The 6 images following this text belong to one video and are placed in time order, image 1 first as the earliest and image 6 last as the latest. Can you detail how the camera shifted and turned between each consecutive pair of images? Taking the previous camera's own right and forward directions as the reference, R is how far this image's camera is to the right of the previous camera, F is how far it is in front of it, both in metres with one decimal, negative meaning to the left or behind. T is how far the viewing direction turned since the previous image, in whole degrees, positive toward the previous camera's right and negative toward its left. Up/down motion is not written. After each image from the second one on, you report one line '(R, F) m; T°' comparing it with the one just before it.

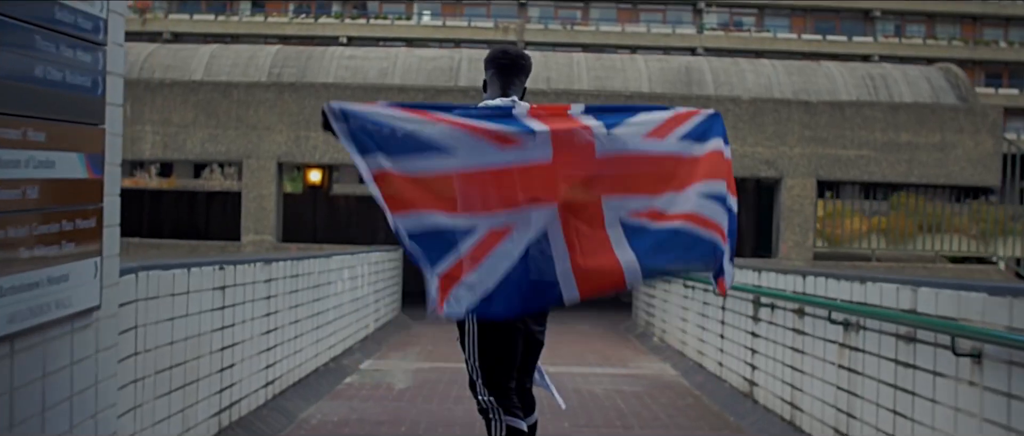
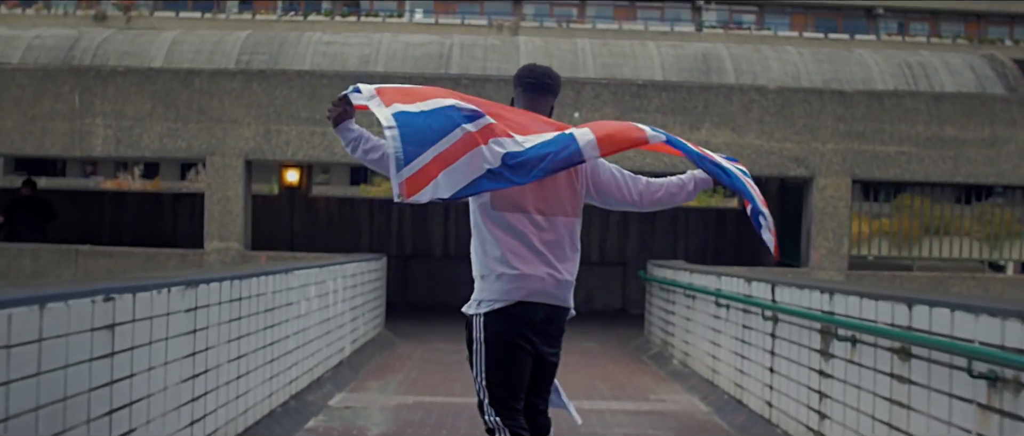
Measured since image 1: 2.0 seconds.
(-0.1, +1.8) m; 0°
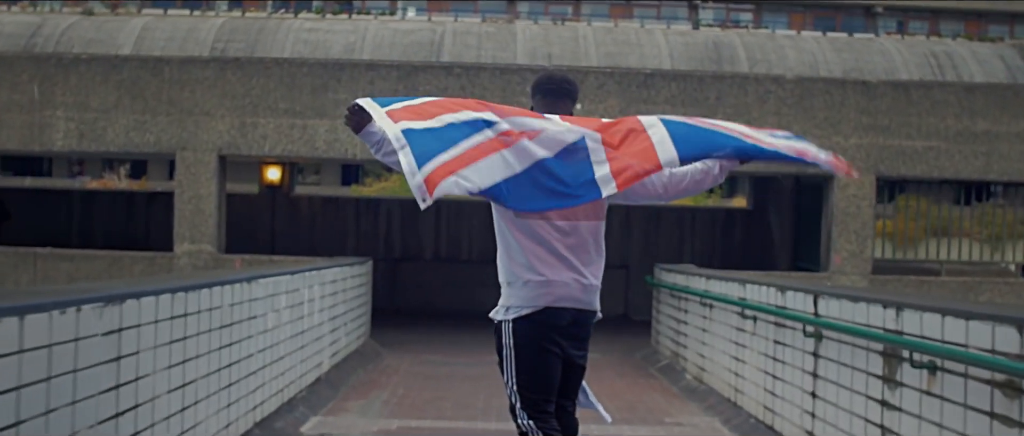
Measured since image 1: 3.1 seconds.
(0.0, +1.1) m; 0°
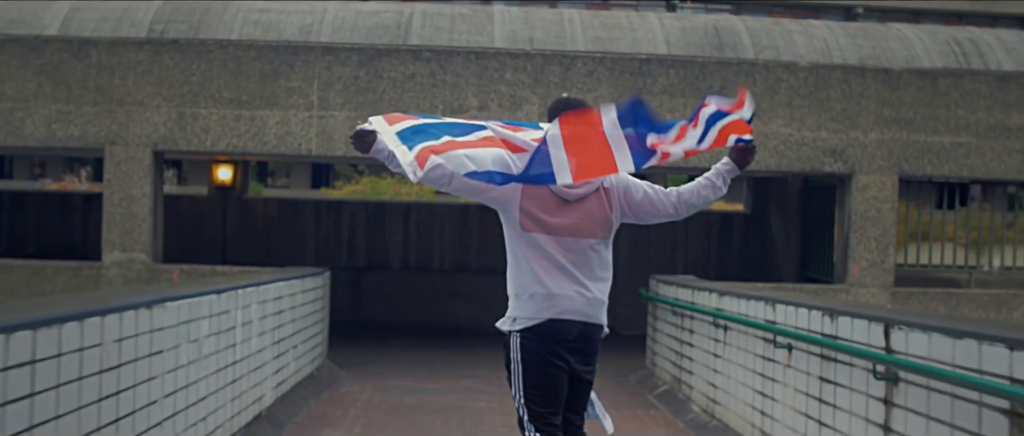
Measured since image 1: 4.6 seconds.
(0.0, +1.6) m; +1°
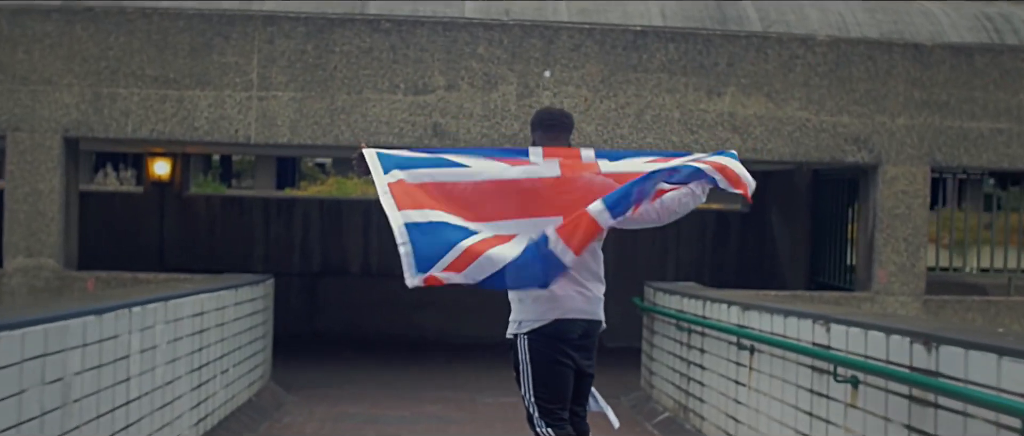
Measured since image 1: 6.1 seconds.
(0.0, +1.6) m; +2°
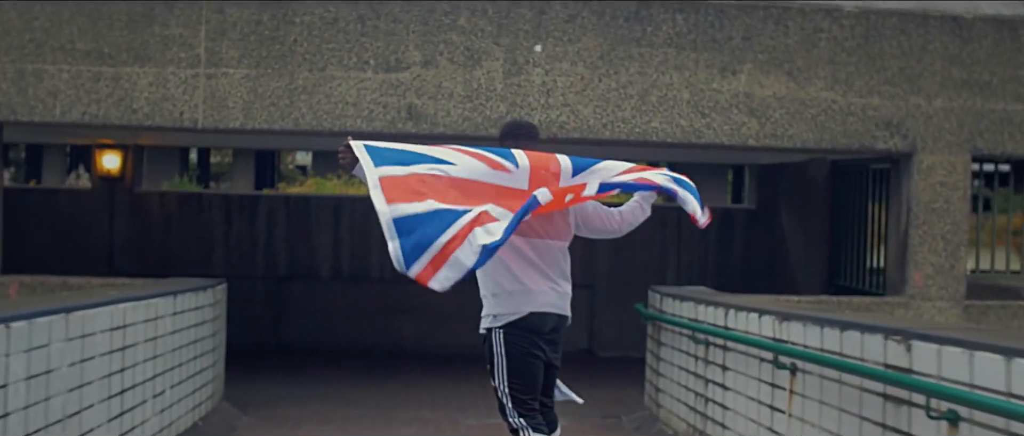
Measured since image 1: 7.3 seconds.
(0.0, +1.2) m; +1°
